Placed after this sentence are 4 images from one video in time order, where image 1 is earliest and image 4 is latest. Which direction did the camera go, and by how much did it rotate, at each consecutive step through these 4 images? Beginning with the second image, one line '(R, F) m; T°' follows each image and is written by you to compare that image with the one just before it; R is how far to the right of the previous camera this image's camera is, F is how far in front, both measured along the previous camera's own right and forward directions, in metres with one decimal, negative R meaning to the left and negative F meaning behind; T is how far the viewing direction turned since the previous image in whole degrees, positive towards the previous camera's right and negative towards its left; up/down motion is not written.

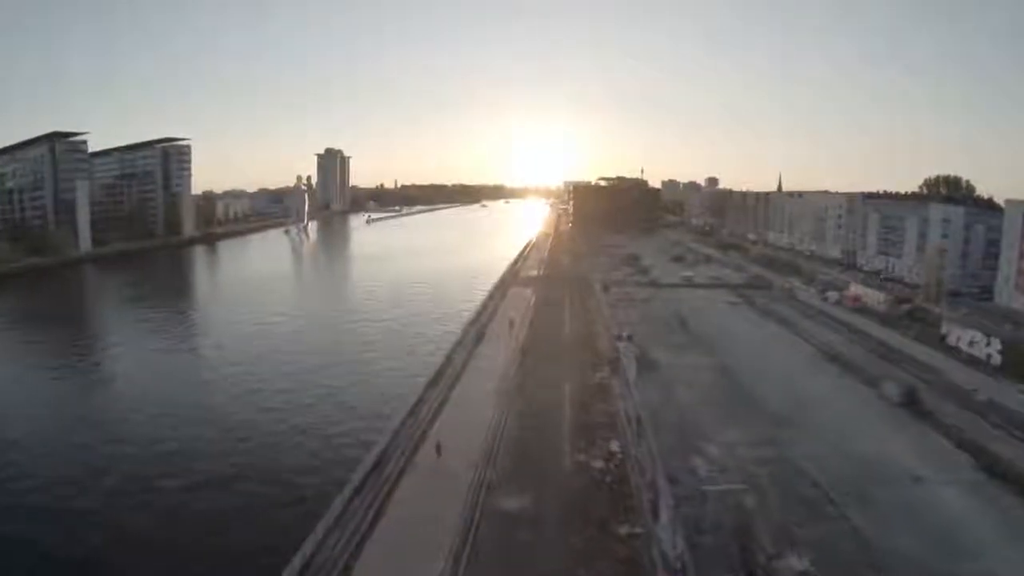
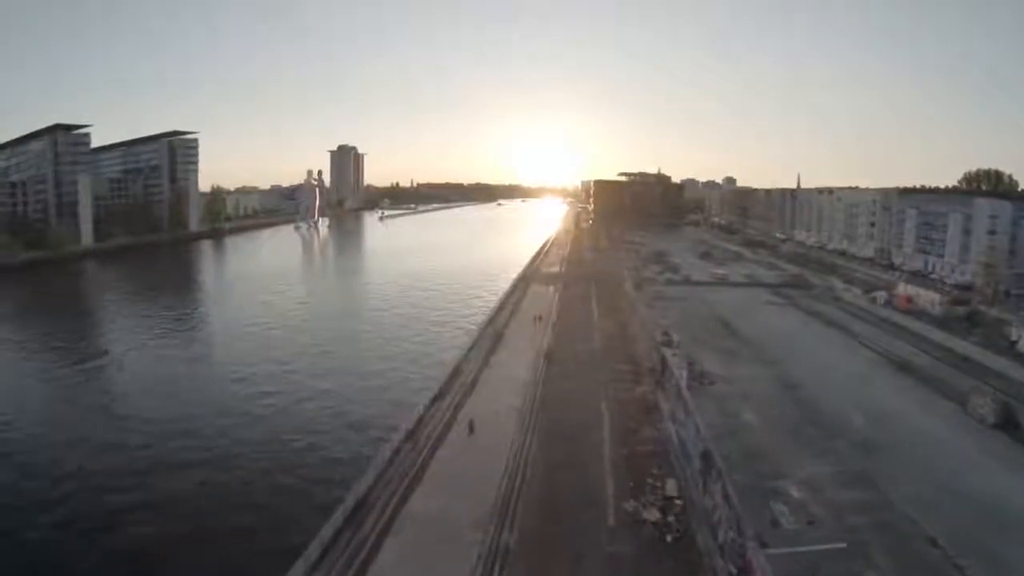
(-0.1, +1.1) m; -1°
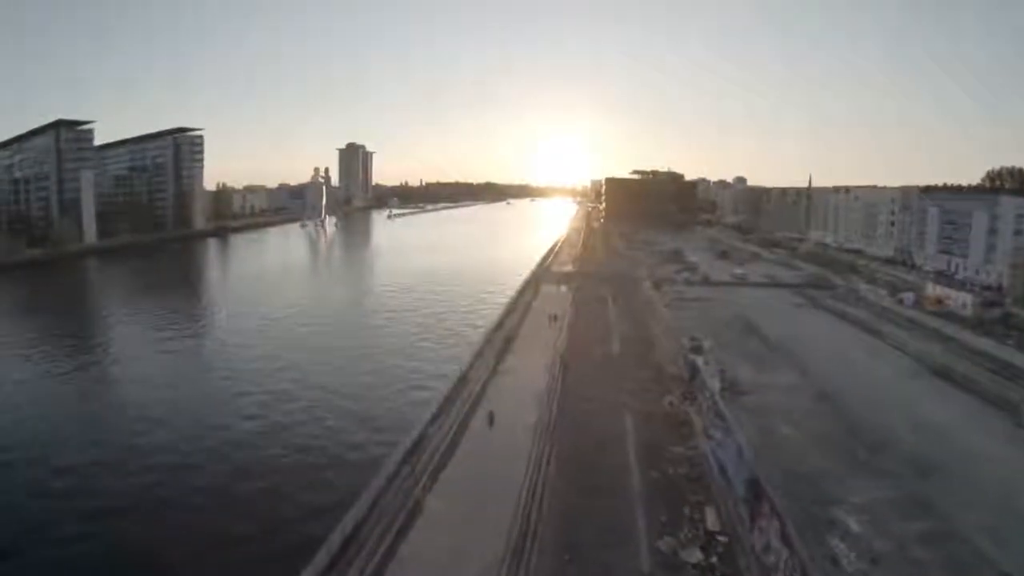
(0.0, +0.5) m; -1°
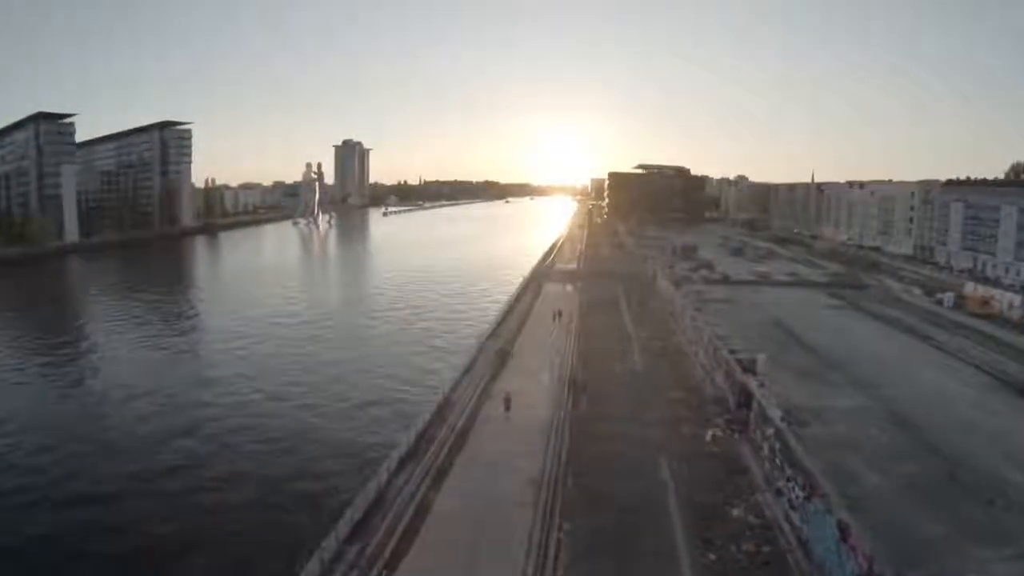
(0.0, +1.1) m; 0°
